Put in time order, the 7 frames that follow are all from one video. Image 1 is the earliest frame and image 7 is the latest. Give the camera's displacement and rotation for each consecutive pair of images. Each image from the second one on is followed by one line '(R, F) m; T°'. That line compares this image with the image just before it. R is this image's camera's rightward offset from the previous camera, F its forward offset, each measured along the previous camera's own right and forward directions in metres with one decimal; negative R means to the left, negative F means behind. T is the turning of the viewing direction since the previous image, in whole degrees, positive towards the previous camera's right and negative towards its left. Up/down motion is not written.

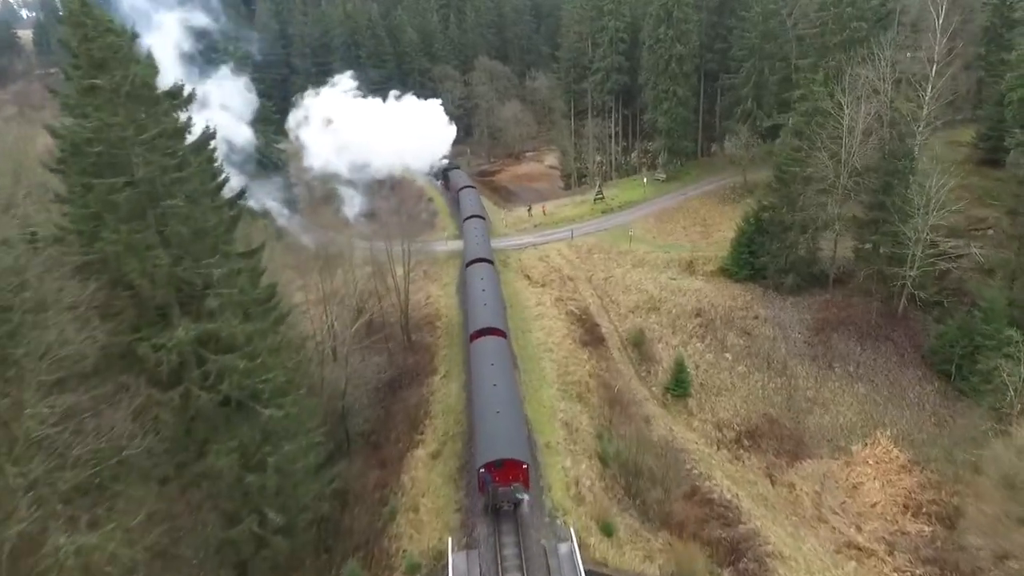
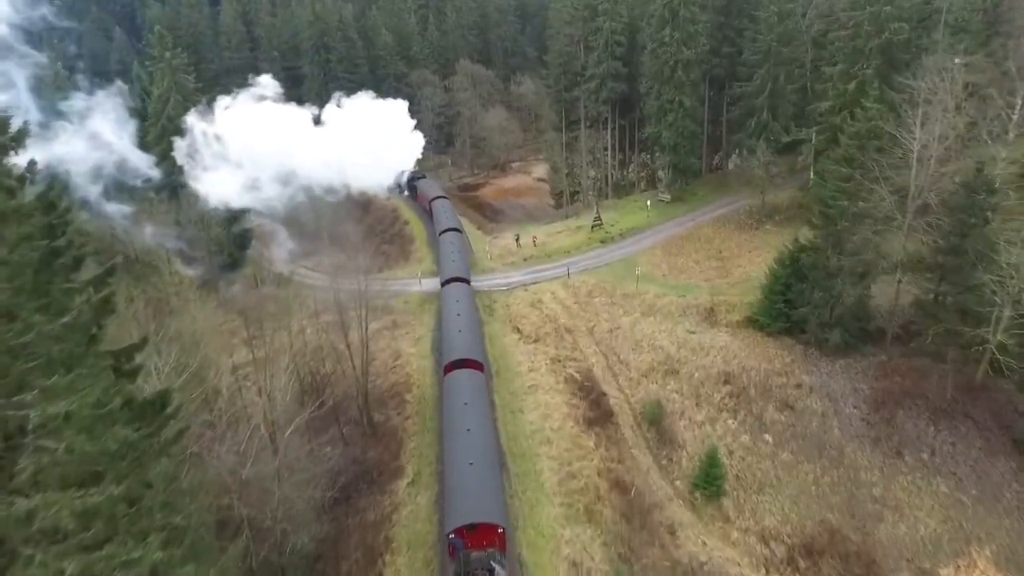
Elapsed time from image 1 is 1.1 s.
(0.0, +6.6) m; +1°
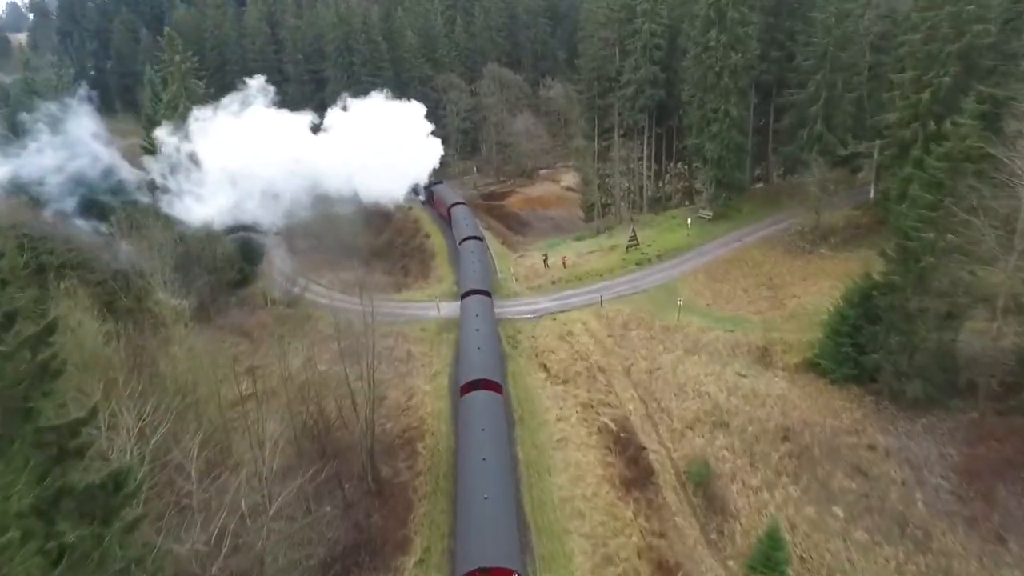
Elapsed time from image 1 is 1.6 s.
(-0.2, +3.4) m; -2°
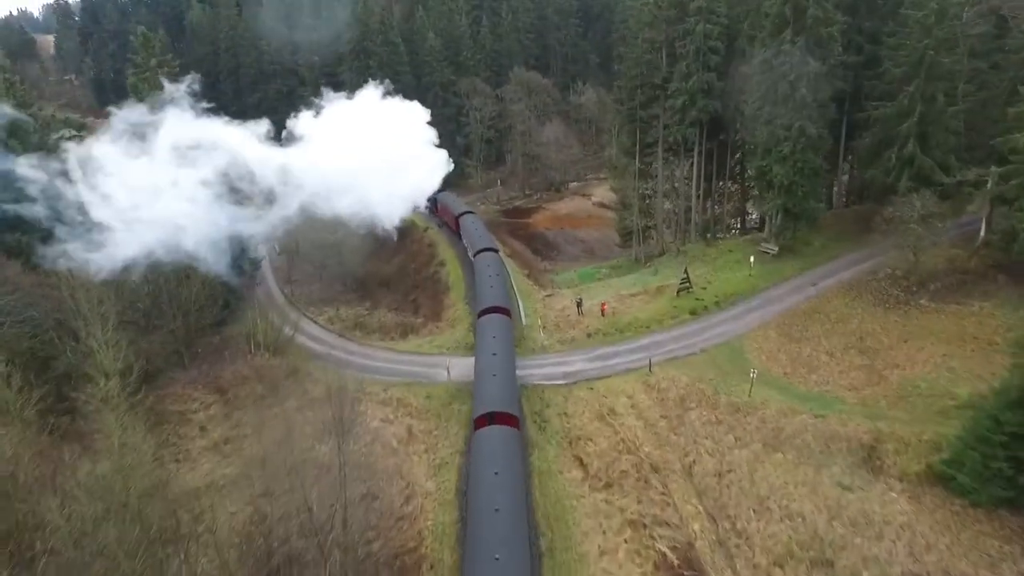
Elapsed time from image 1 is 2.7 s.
(-0.2, +6.5) m; -2°
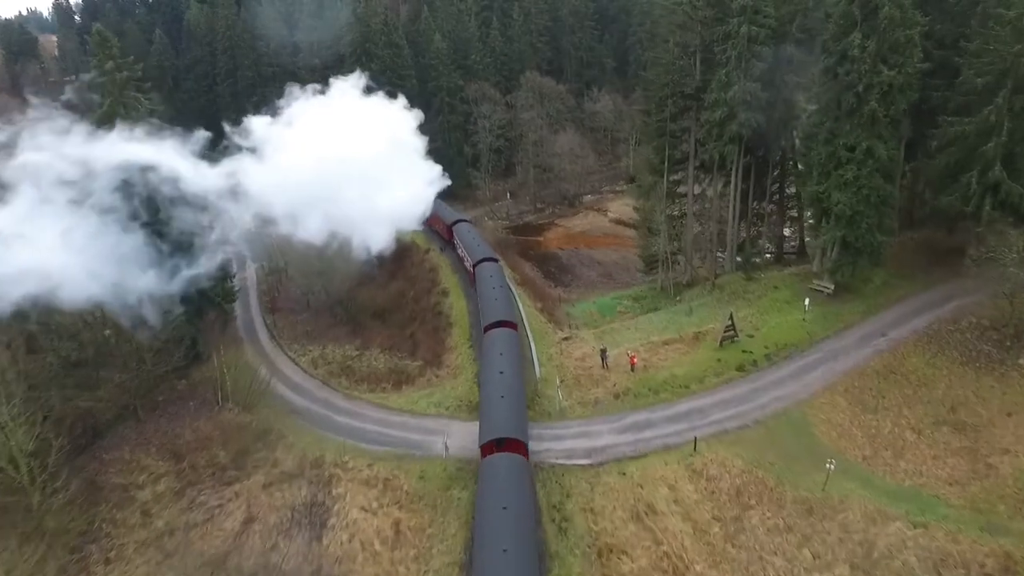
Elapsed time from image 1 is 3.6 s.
(-0.3, +5.1) m; -1°
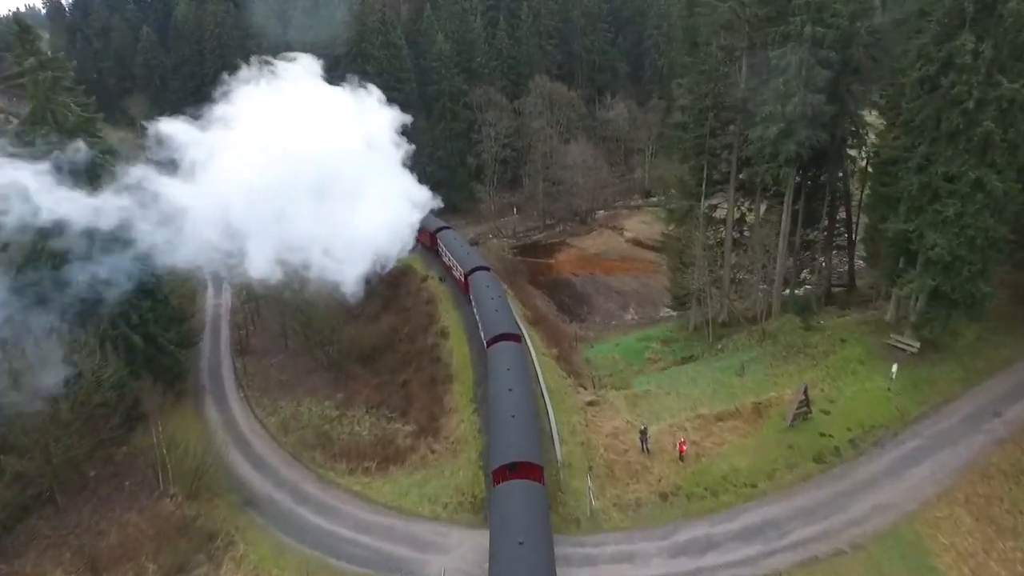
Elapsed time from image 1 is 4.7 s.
(-0.7, +5.9) m; 0°
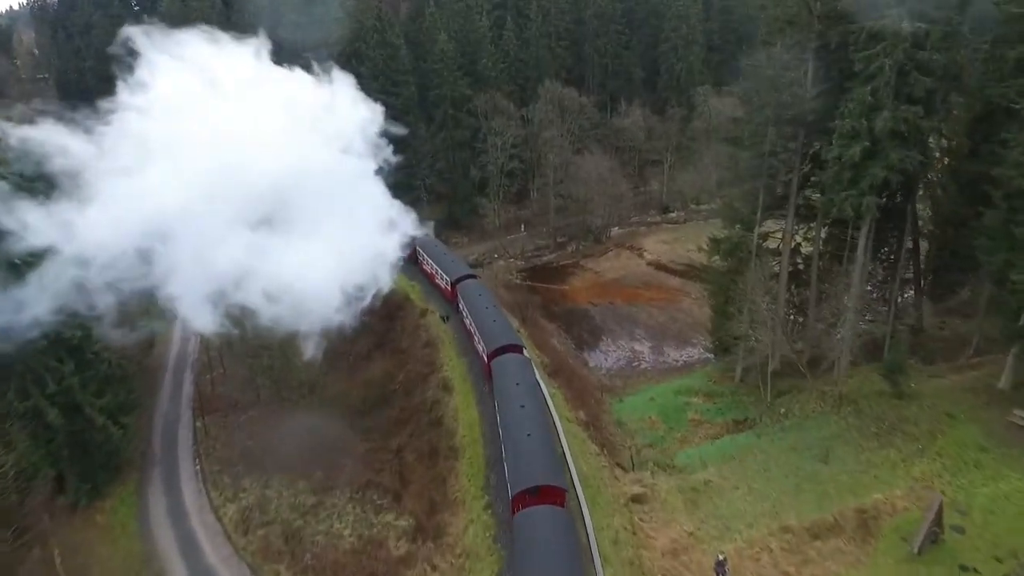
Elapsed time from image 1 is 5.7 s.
(-0.9, +5.8) m; 0°
